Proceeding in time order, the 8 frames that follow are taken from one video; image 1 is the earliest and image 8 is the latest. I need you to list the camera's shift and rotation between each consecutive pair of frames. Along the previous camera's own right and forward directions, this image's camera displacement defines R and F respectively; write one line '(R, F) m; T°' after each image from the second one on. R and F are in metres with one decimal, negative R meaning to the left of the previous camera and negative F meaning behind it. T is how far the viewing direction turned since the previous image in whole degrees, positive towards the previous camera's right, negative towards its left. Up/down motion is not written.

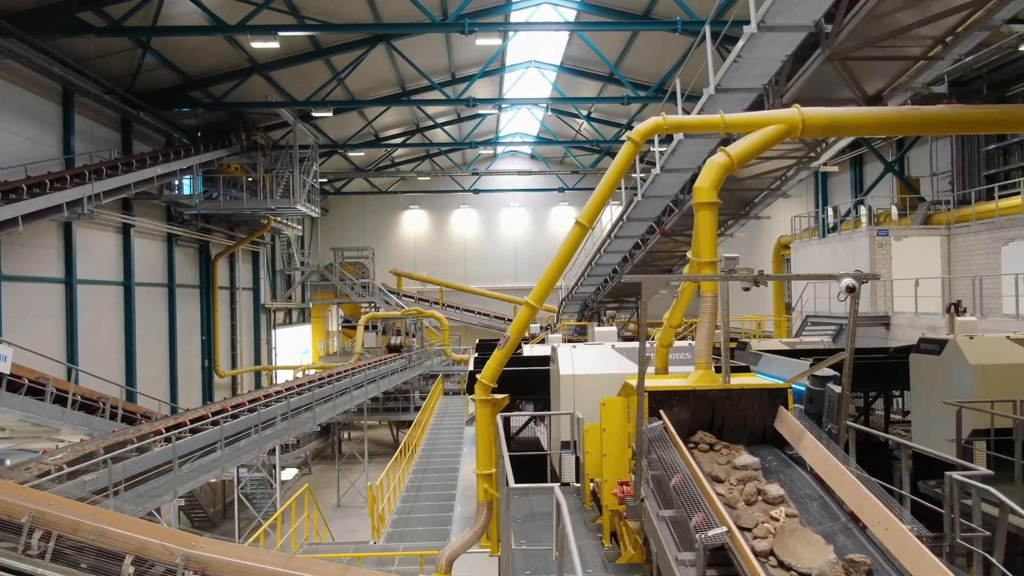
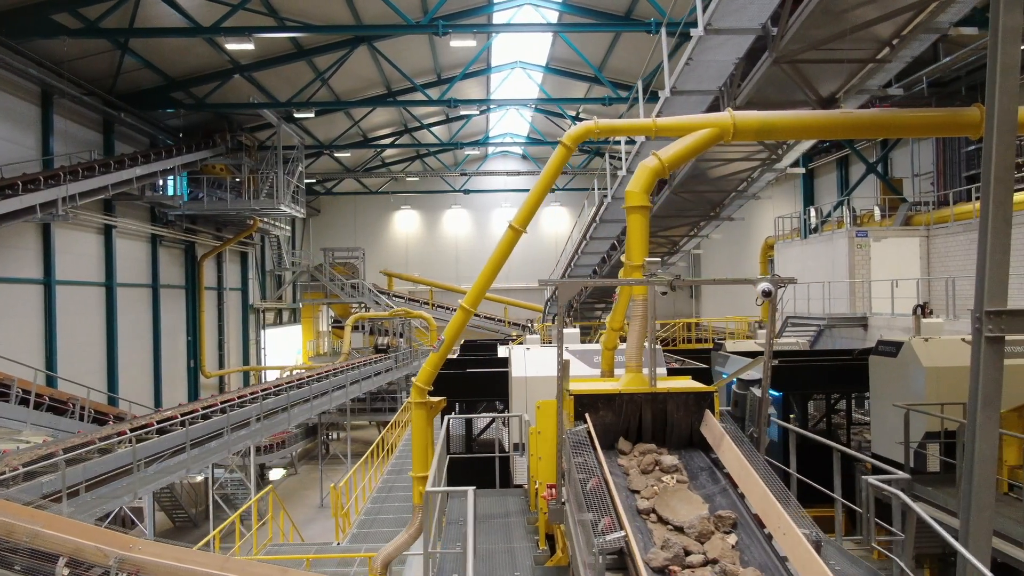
(+0.5, 0.0) m; 0°
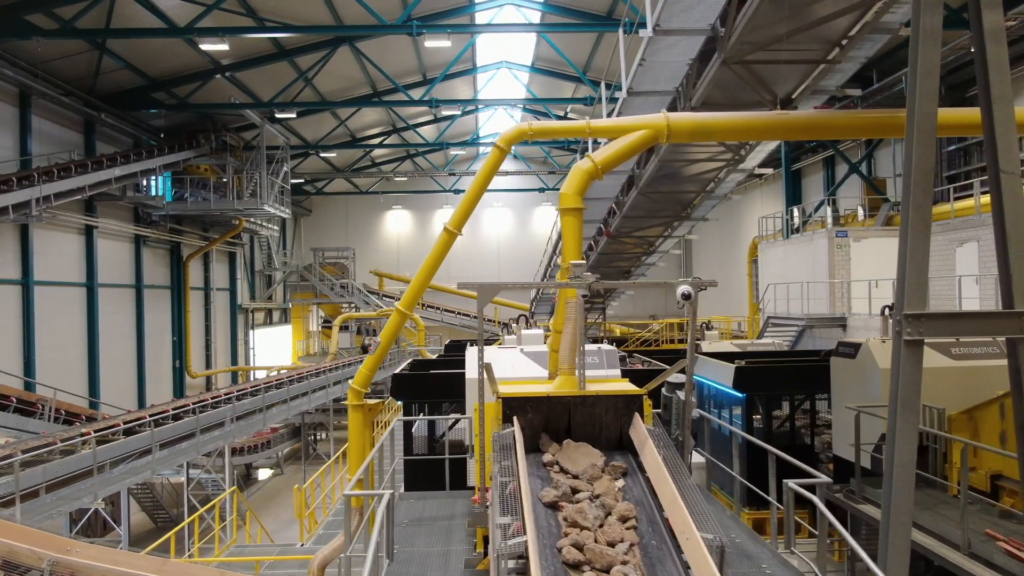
(+0.5, 0.0) m; 0°
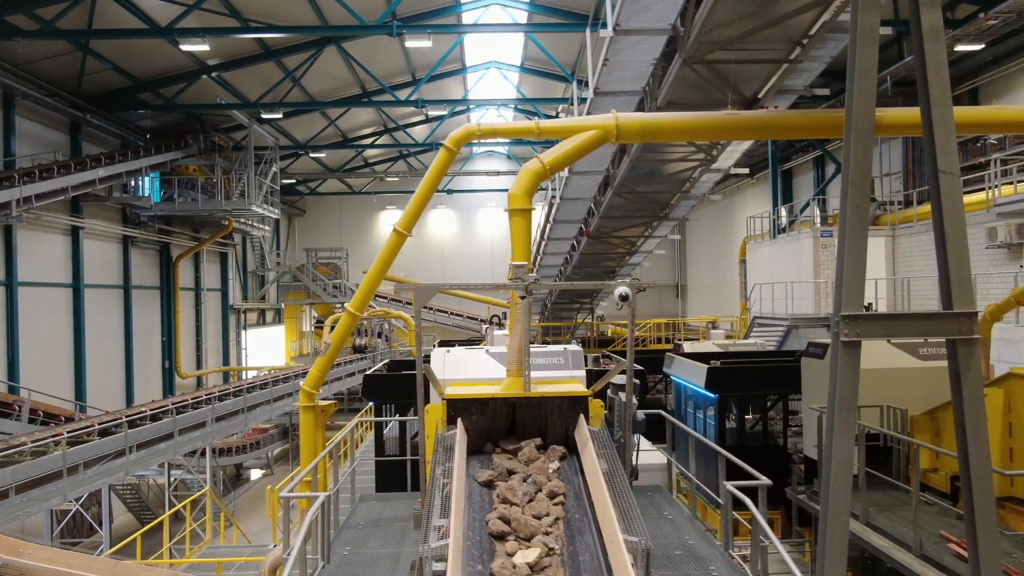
(+0.4, 0.0) m; 0°
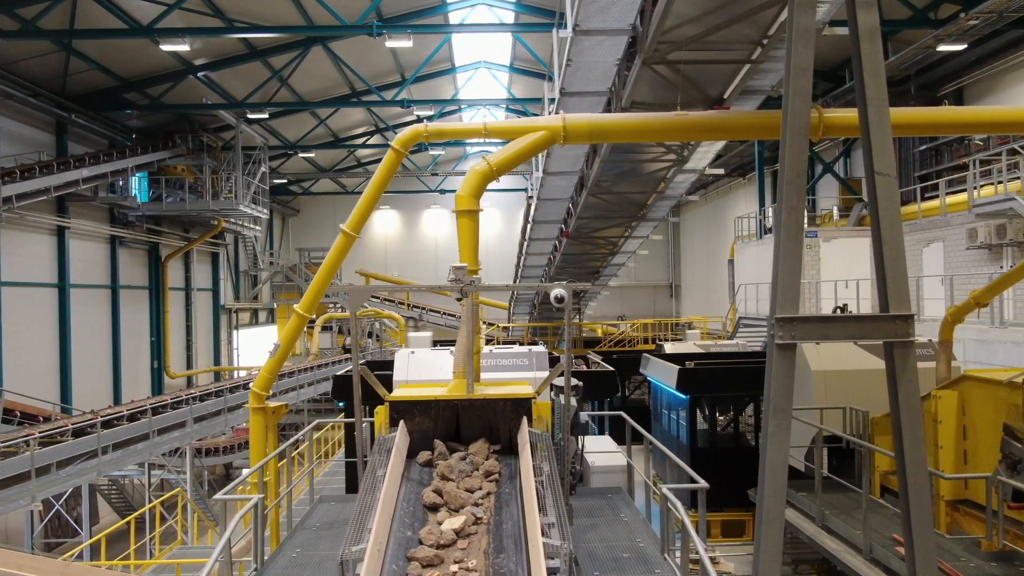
(+0.4, 0.0) m; 0°
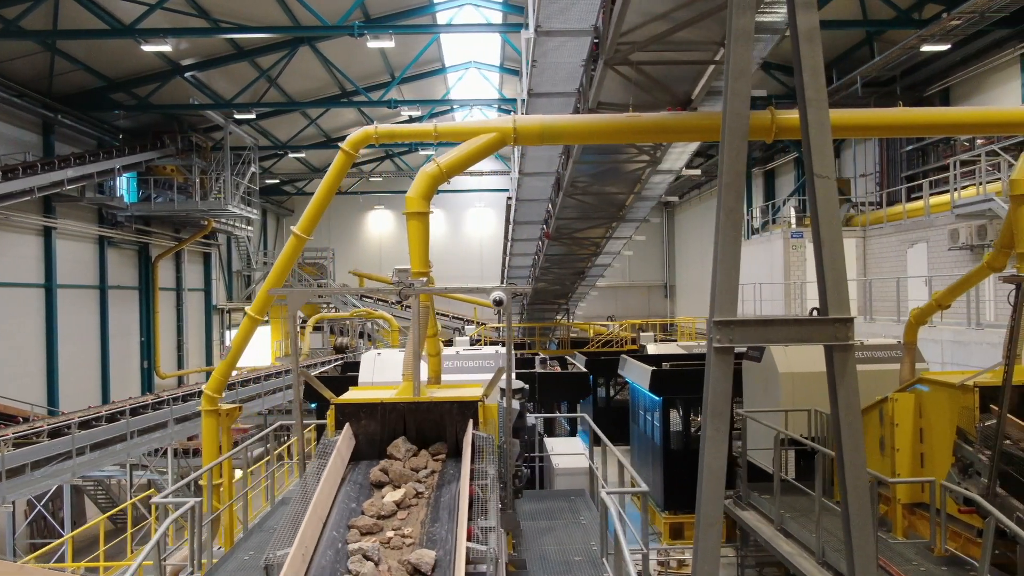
(+0.4, 0.0) m; 0°
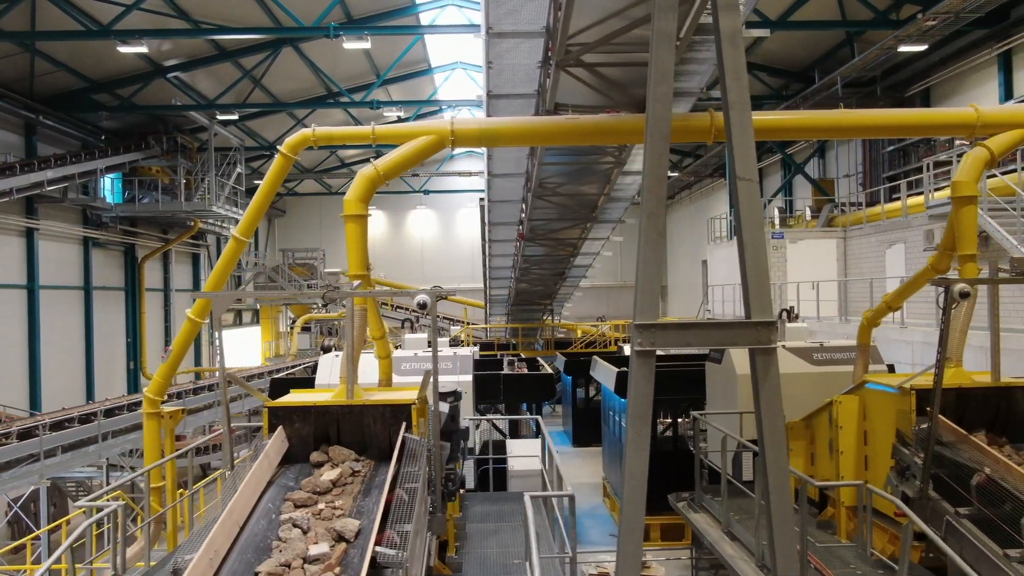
(+0.5, 0.0) m; 0°
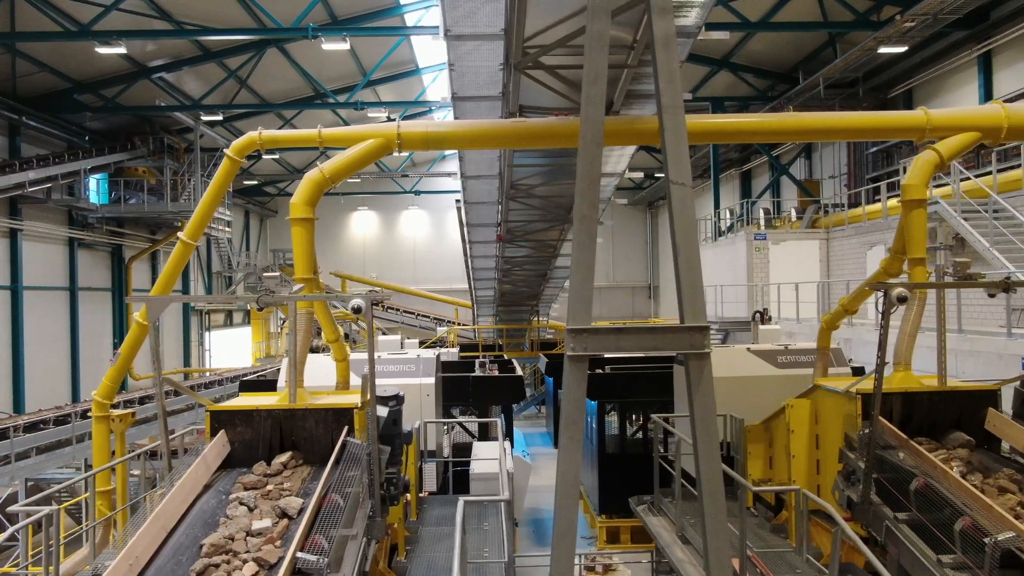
(+0.4, 0.0) m; 0°
